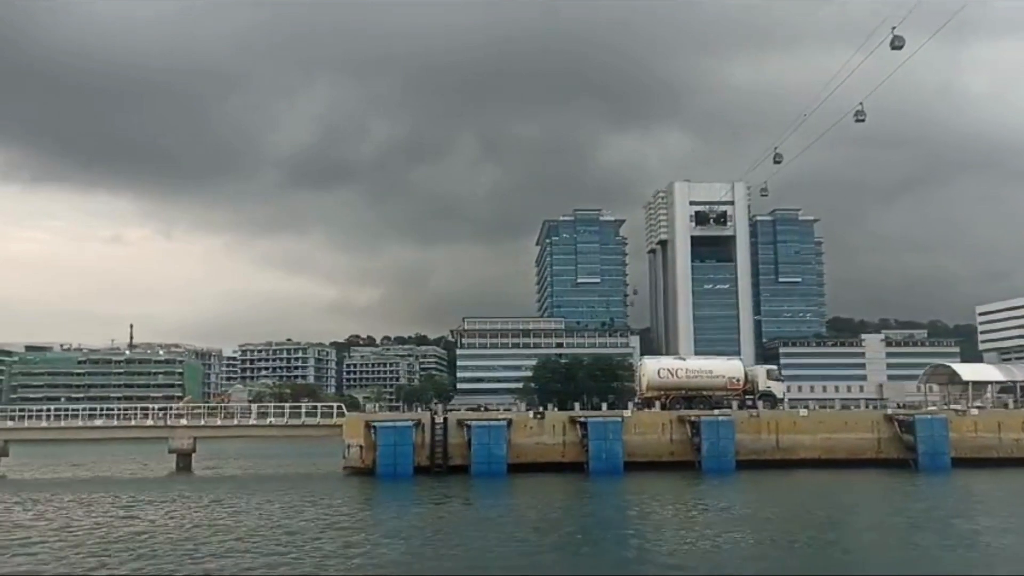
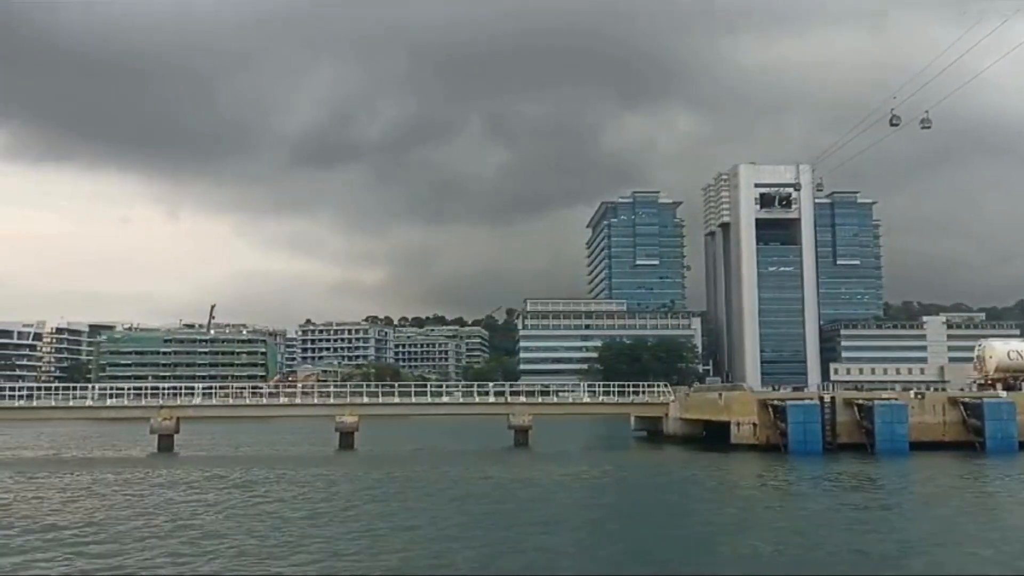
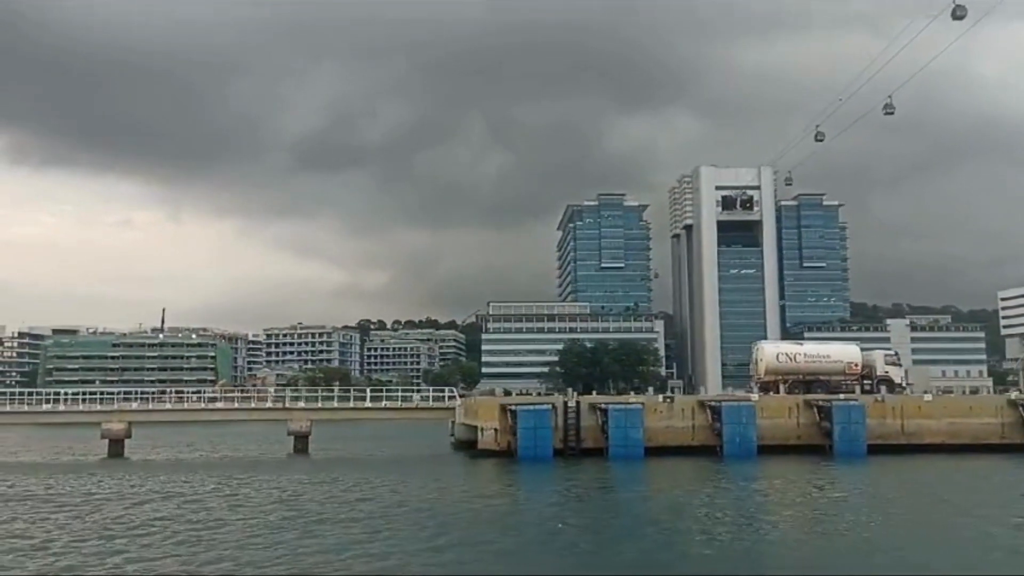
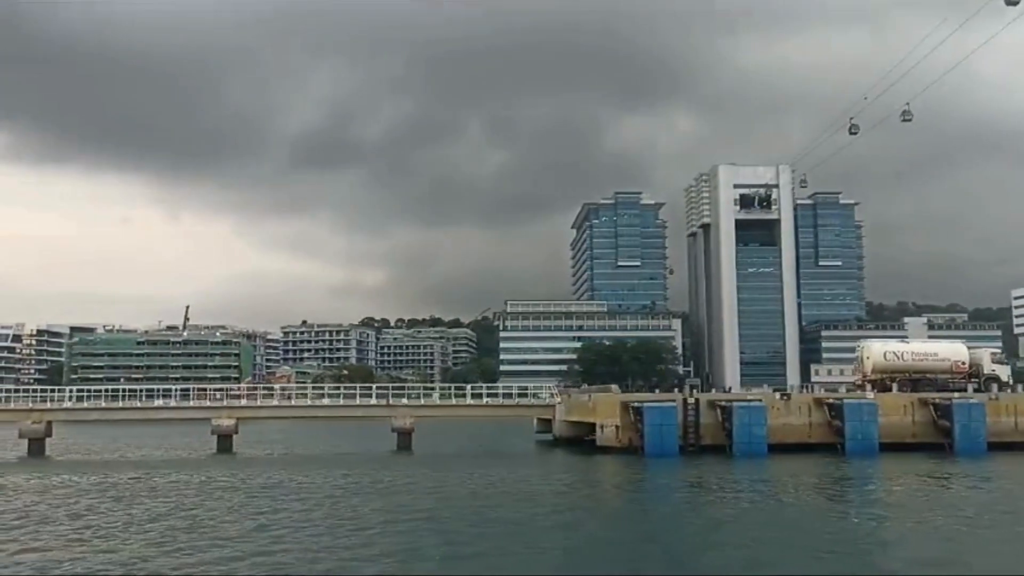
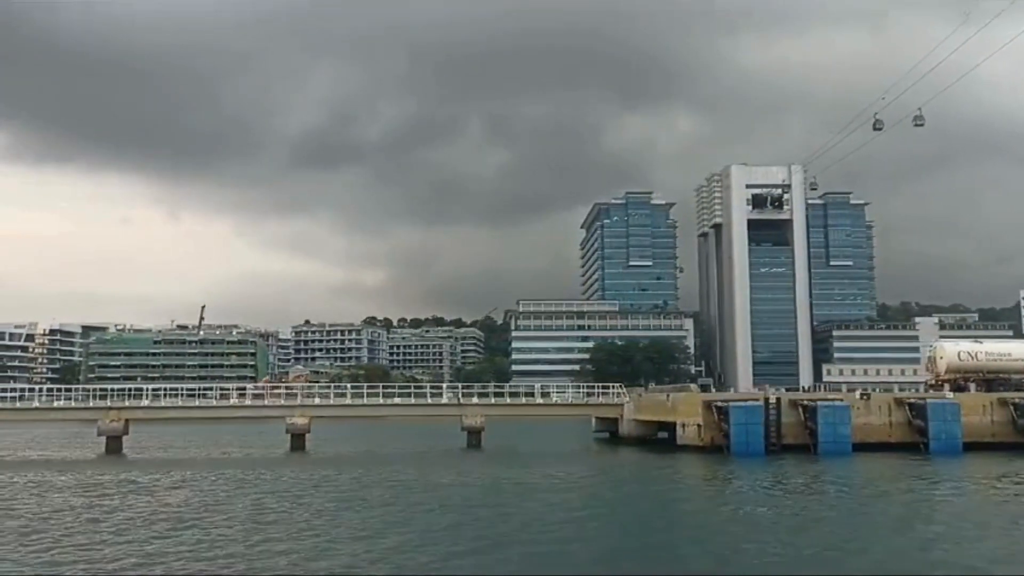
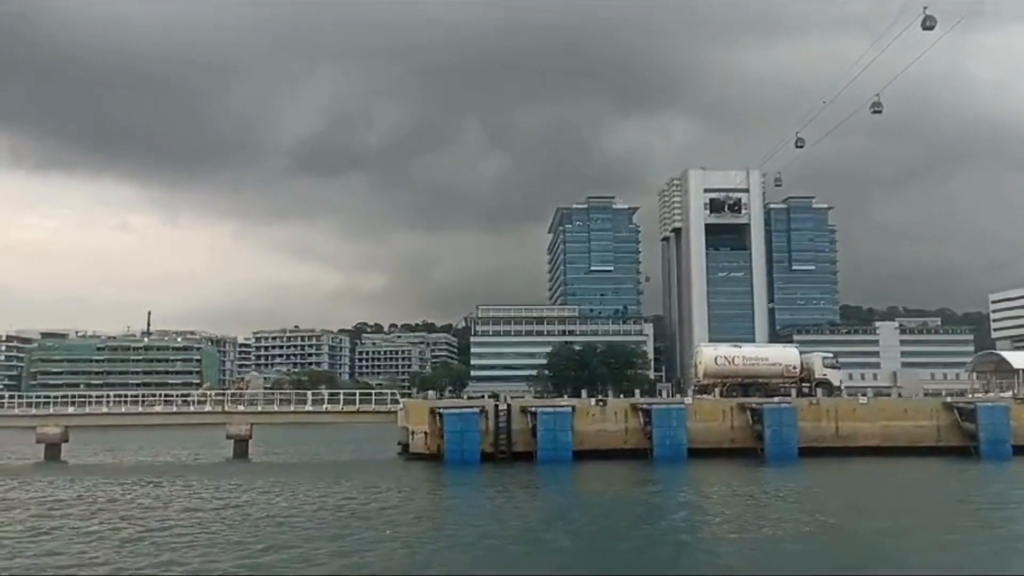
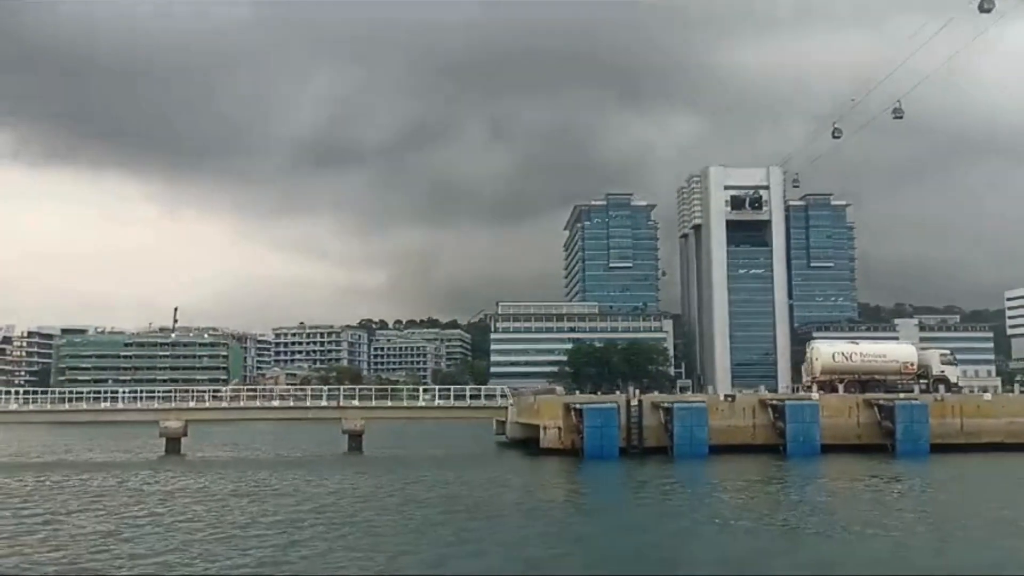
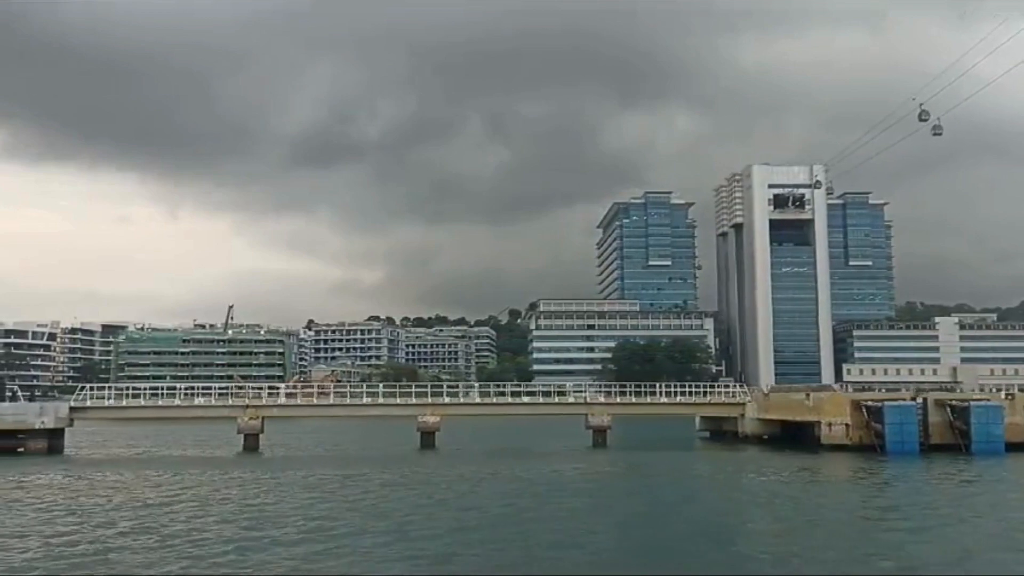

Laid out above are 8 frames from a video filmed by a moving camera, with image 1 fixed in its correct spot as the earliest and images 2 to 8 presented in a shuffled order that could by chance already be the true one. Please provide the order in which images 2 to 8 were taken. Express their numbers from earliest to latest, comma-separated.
6, 3, 7, 4, 5, 2, 8
